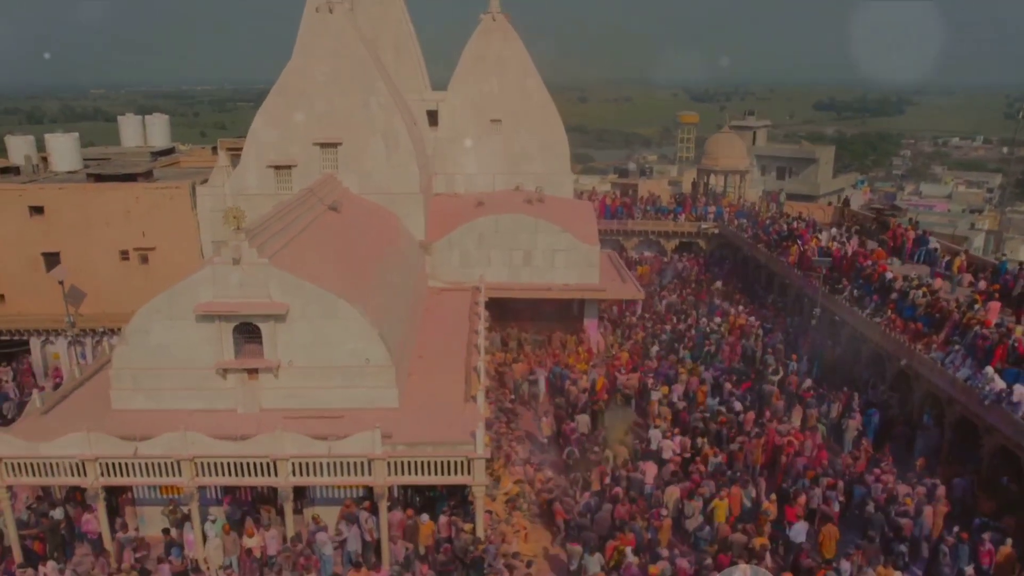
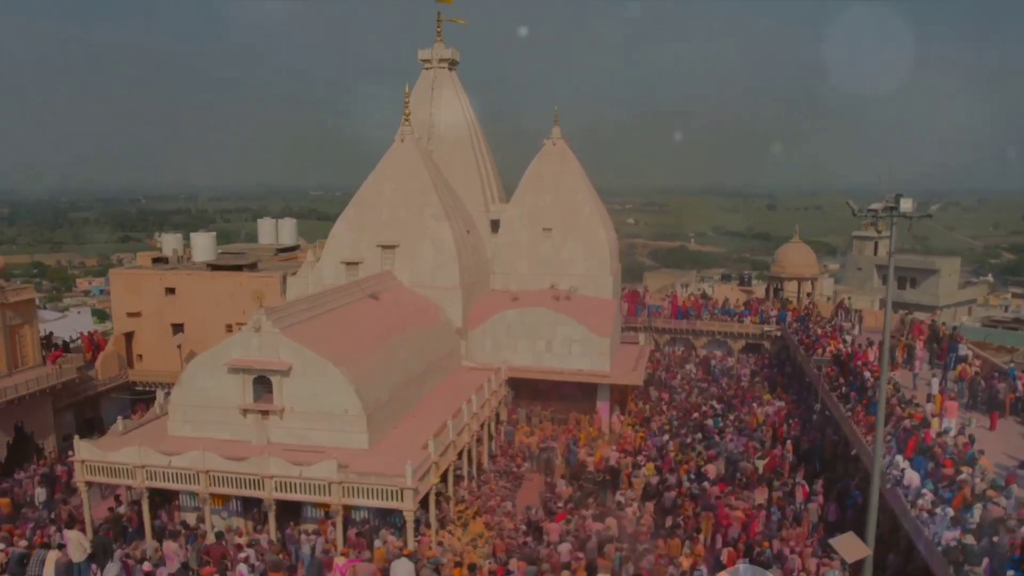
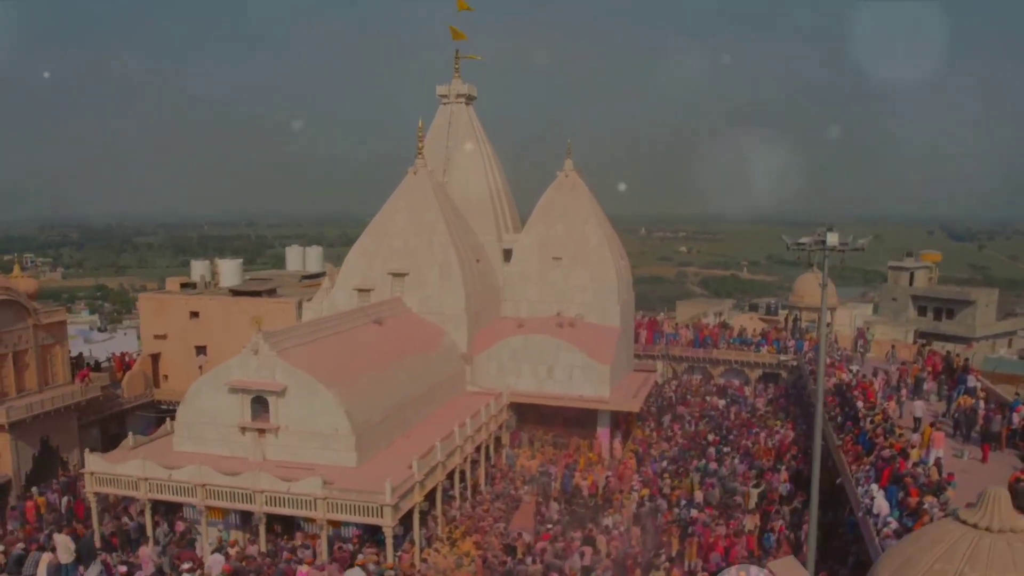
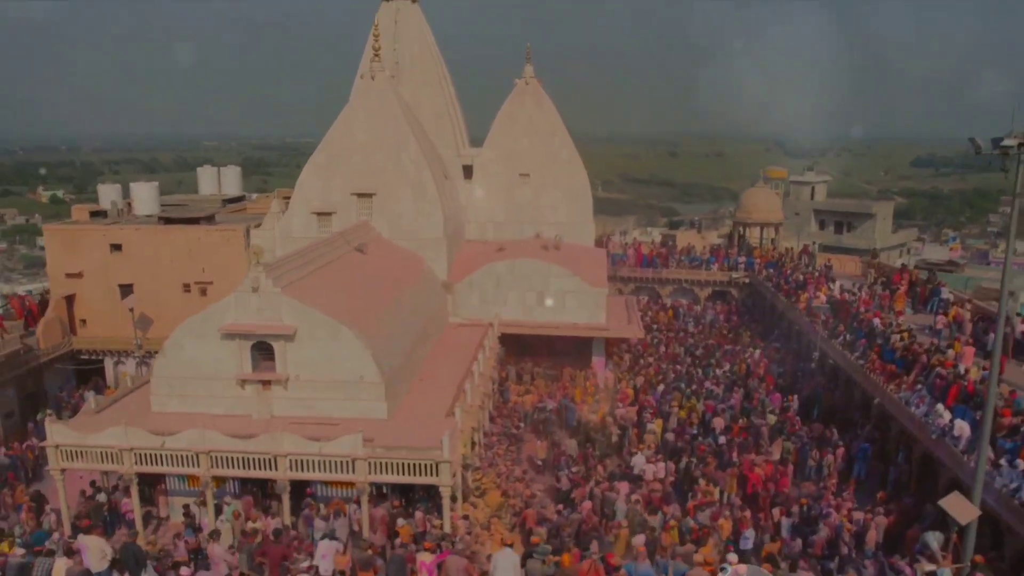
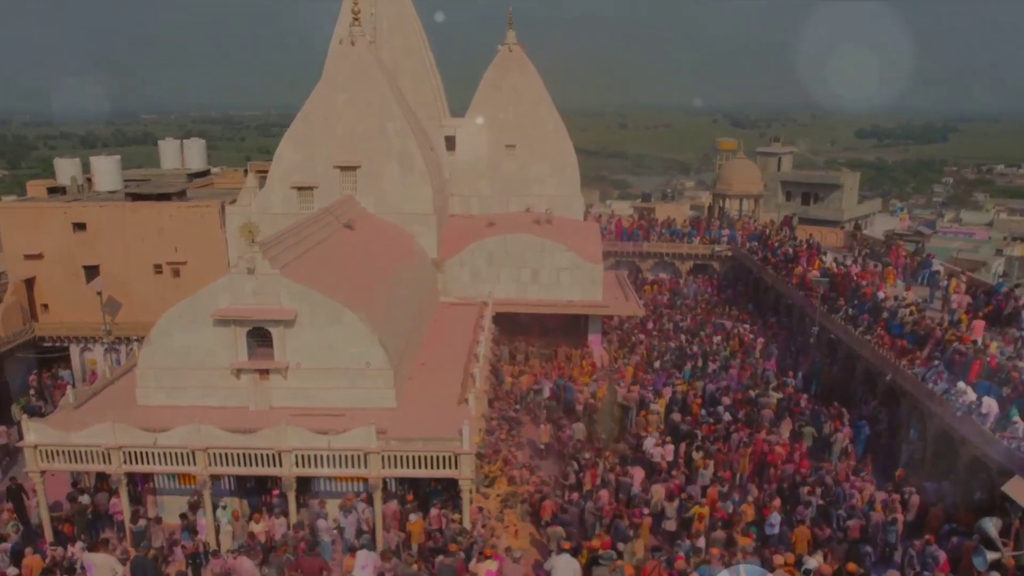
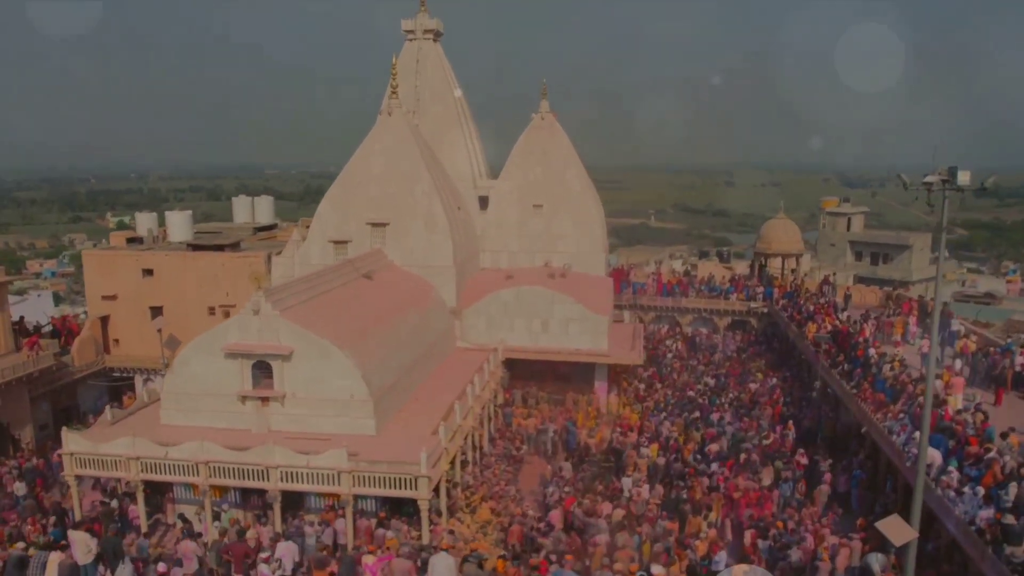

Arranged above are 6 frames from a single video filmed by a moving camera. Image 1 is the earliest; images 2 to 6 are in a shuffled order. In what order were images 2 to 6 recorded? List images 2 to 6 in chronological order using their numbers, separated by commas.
5, 4, 6, 2, 3
